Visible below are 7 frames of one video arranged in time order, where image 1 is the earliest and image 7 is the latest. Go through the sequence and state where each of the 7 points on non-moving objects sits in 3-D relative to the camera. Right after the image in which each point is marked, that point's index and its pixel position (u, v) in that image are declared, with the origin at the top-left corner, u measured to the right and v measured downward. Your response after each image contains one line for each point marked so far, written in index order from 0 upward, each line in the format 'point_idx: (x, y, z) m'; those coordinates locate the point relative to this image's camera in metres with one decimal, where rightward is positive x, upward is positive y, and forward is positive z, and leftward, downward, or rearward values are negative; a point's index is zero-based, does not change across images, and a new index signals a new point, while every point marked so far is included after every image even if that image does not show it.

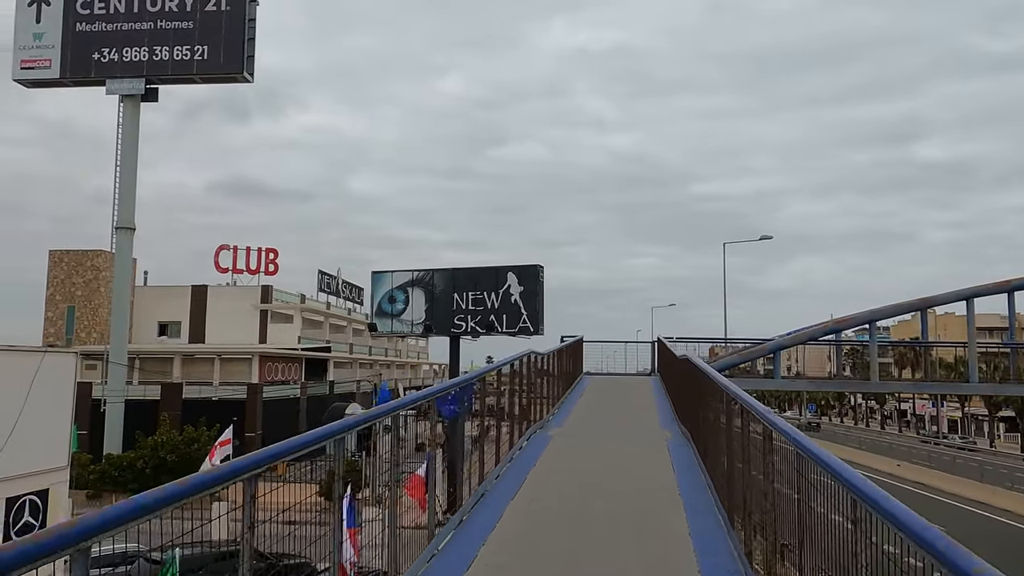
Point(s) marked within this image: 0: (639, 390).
0: (+2.9, -2.2, +17.2) m
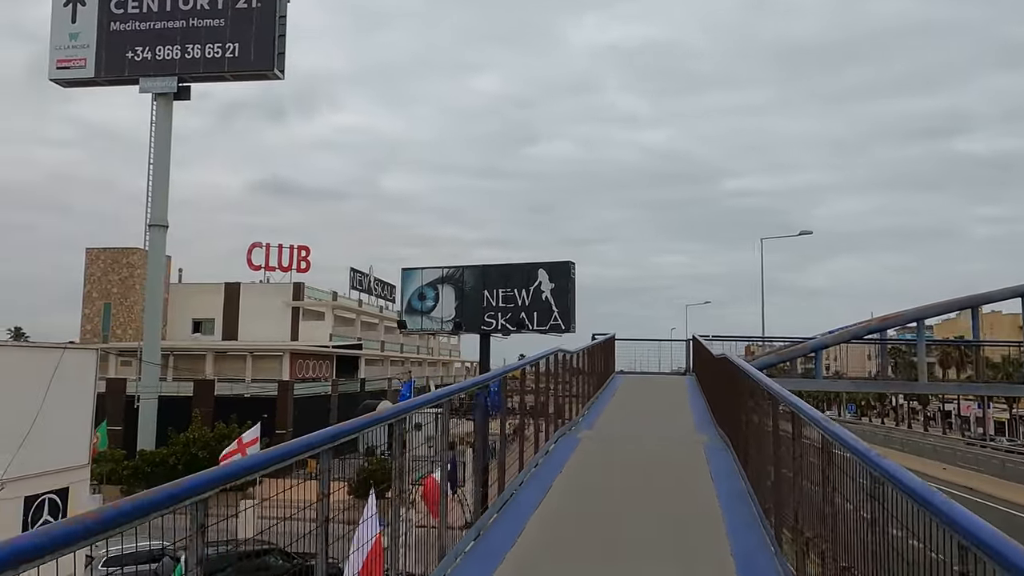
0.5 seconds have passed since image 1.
0: (+3.5, -2.2, +16.7) m
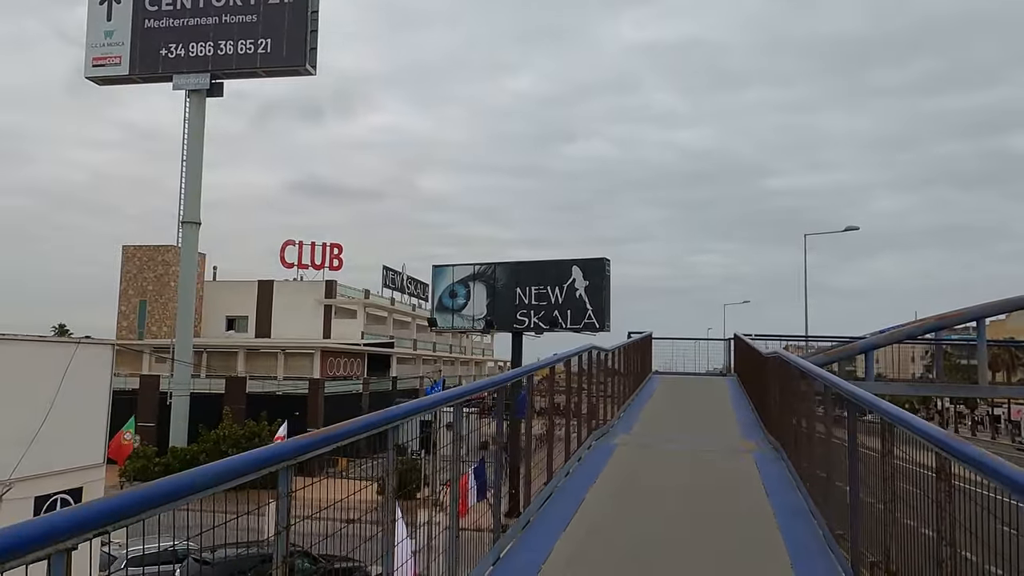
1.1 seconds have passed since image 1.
0: (+4.2, -2.1, +16.0) m
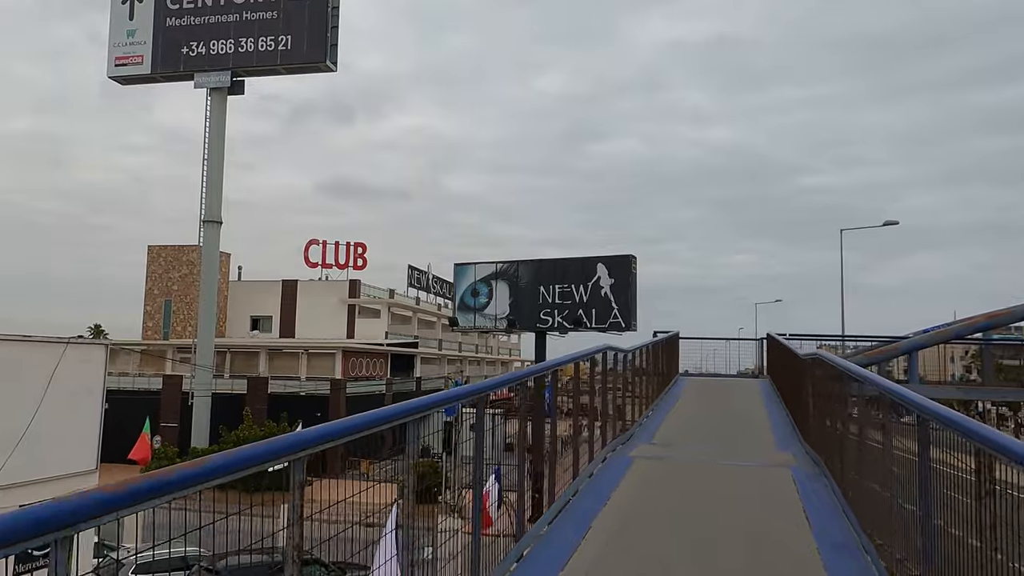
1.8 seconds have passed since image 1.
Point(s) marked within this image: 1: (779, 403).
0: (+4.6, -2.0, +15.2) m
1: (+4.8, -2.1, +13.9) m
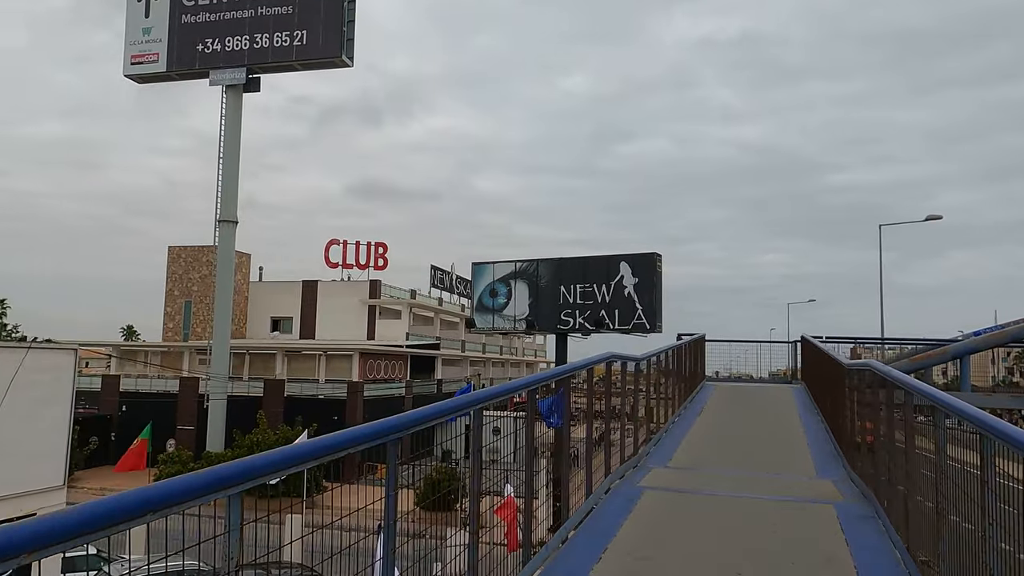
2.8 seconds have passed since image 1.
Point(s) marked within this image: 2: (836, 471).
0: (+4.9, -2.0, +14.2) m
1: (+5.0, -2.0, +12.9) m
2: (+3.8, -2.1, +9.0) m
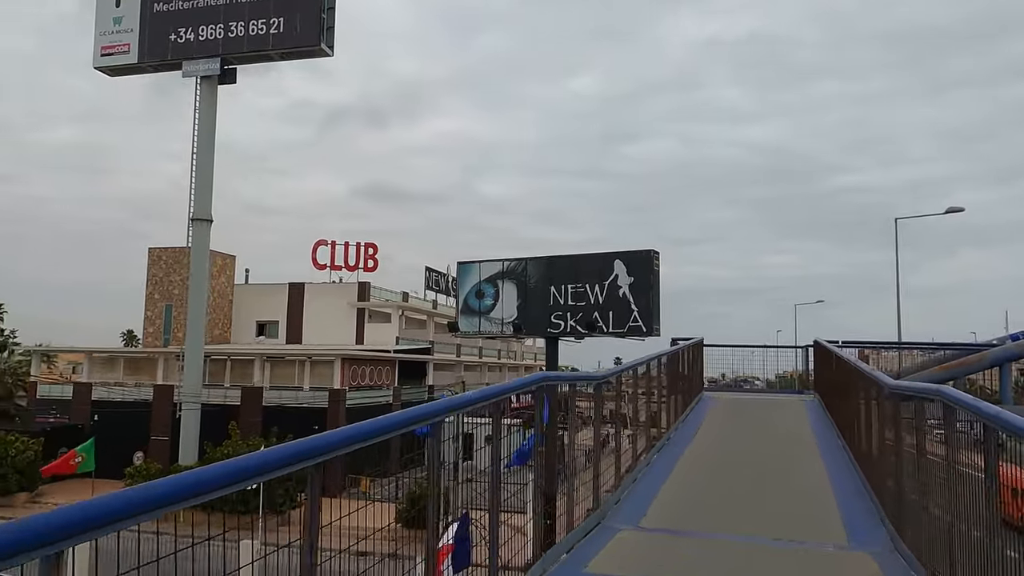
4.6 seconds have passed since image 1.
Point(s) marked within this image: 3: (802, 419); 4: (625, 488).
0: (+4.5, -2.0, +12.7) m
1: (+4.7, -2.0, +11.4) m
2: (+3.4, -2.1, +7.5) m
3: (+4.4, -2.0, +11.7) m
4: (+1.0, -2.0, +7.7) m
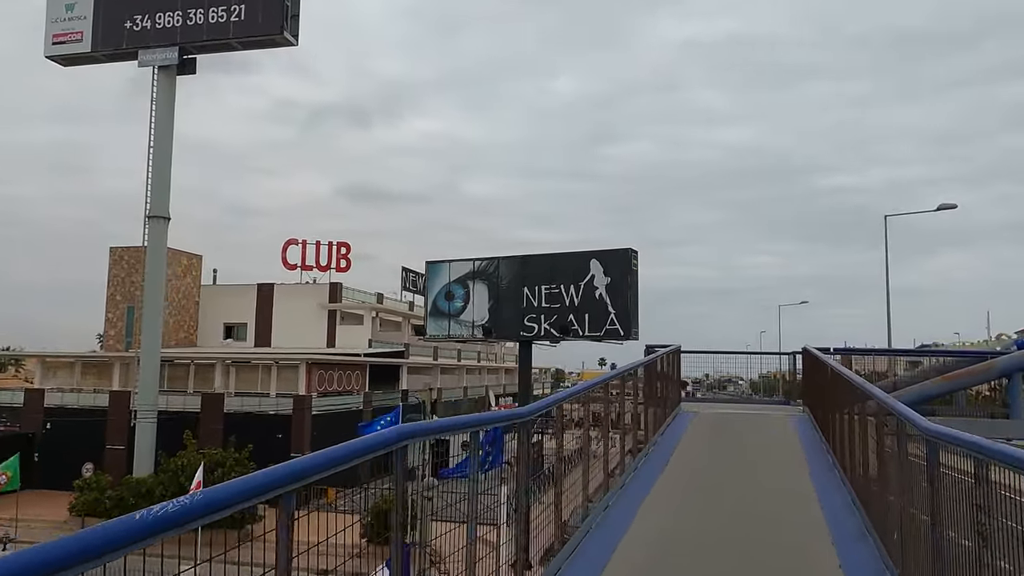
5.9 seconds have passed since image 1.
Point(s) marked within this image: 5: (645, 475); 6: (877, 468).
0: (+4.0, -2.0, +11.8) m
1: (+4.1, -2.0, +10.4) m
2: (+2.9, -2.1, +6.6) m
3: (+3.8, -2.0, +10.7) m
4: (+0.6, -2.1, +6.7) m
5: (+1.2, -2.1, +8.1) m
6: (+3.0, -1.5, +6.1) m
